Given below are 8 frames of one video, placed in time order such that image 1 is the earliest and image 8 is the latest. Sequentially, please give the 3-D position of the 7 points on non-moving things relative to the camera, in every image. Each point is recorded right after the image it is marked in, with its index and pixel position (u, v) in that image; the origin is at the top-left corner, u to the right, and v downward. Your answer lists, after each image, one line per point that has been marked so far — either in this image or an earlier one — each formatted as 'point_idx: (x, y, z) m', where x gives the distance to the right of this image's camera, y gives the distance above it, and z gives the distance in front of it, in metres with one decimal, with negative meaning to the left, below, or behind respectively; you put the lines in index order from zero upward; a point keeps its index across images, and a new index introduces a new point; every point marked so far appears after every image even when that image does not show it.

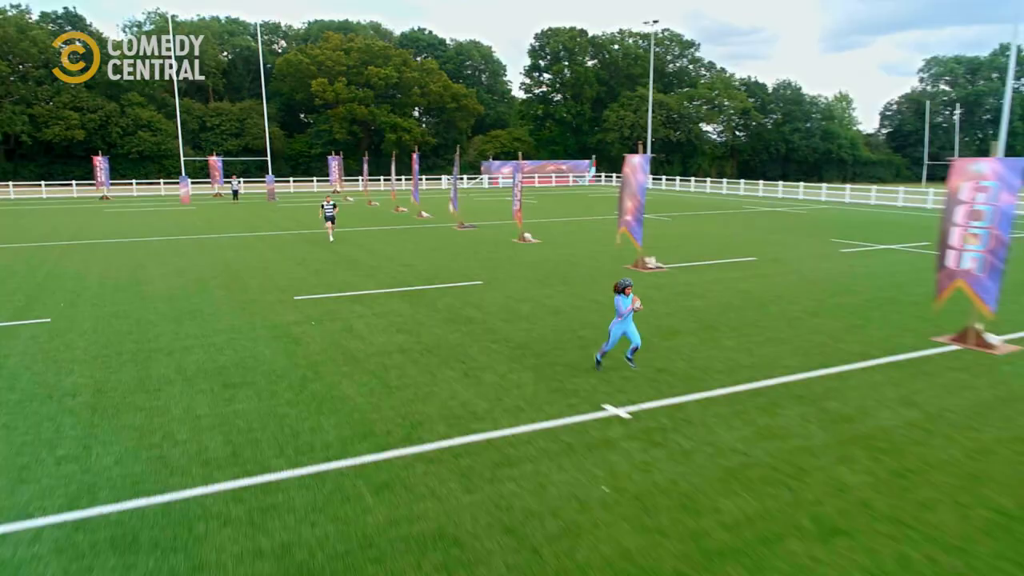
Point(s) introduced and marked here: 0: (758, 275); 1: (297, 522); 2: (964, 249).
0: (+4.6, +0.2, +13.6) m
1: (-1.4, -1.5, +4.7) m
2: (+5.3, +0.5, +8.6) m
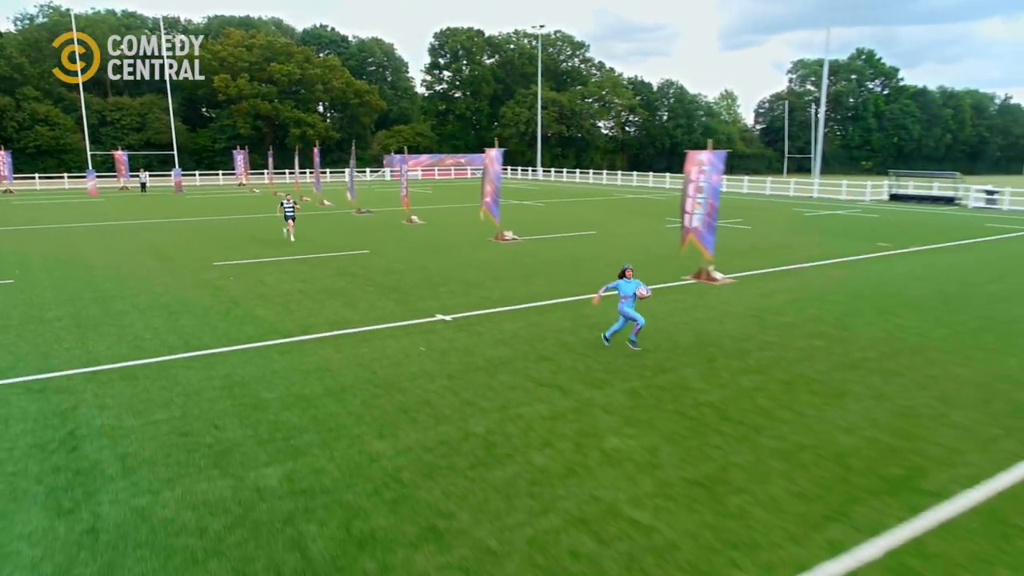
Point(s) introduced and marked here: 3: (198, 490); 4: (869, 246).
0: (+1.8, +1.0, +17.4) m
1: (-3.0, -0.8, +7.9) m
2: (+3.1, +1.3, +12.6) m
3: (-2.2, -1.4, +5.1) m
4: (+8.4, +1.0, +17.3) m
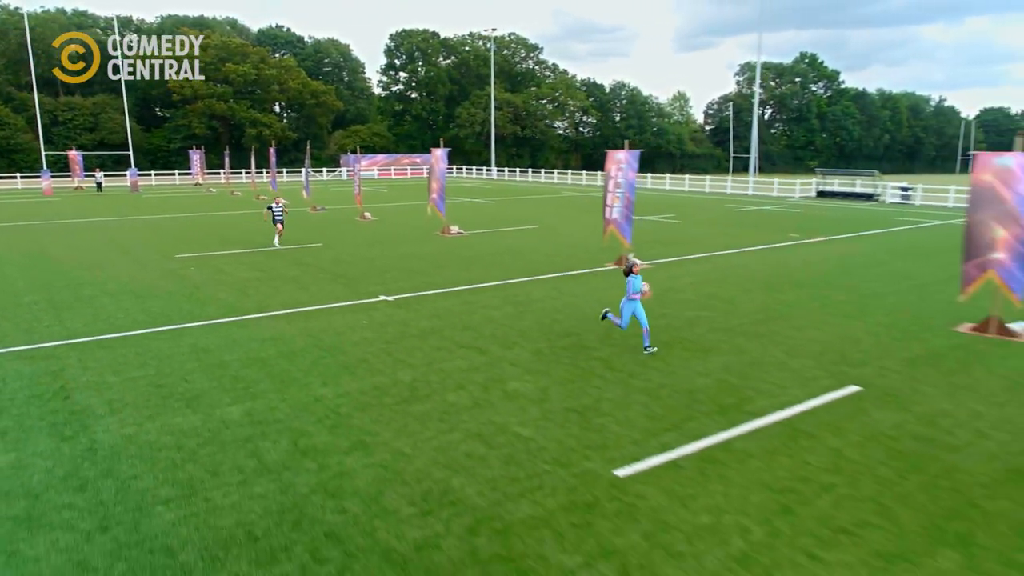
0: (+0.4, +1.3, +18.8) m
1: (-3.9, -0.6, +9.1) m
2: (+2.0, +1.6, +14.1) m
3: (-2.9, -1.2, +6.3) m
4: (+7.0, +1.4, +19.1) m
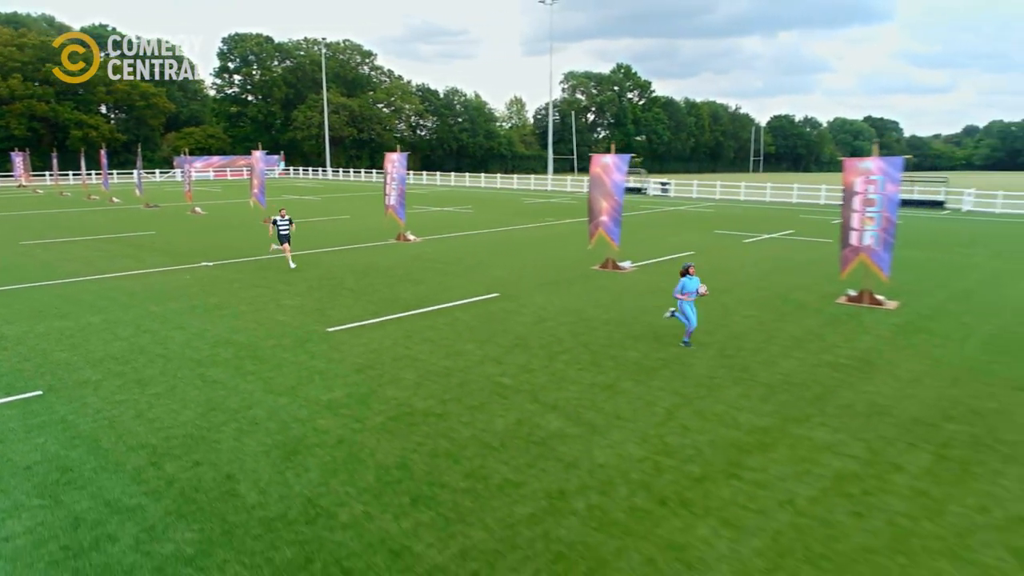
0: (-5.5, +2.0, +22.9) m
1: (-7.8, 0.0, +12.5) m
2: (-3.0, +2.4, +18.6) m
3: (-6.2, -0.5, +10.0) m
4: (+0.9, +2.3, +24.4) m
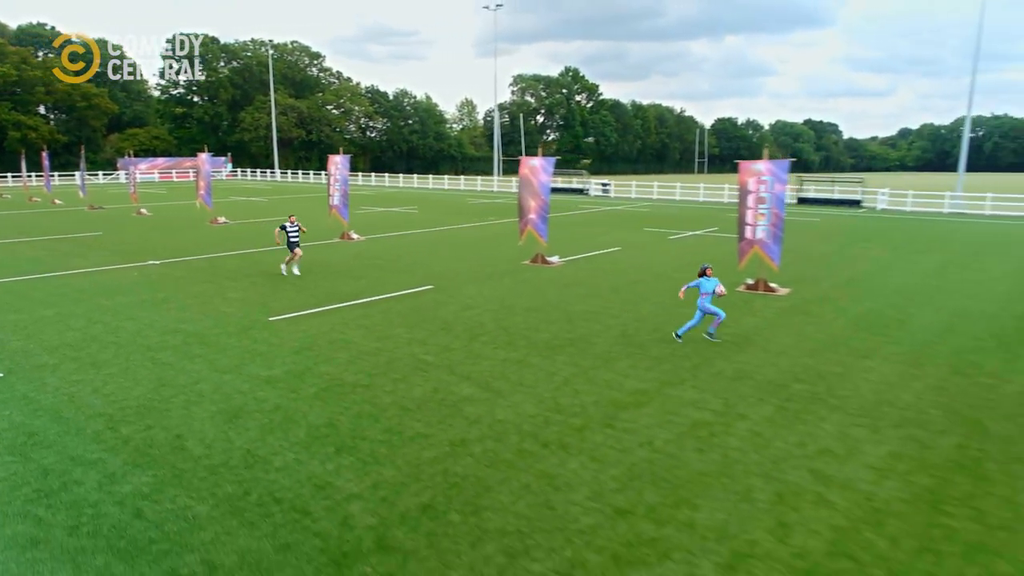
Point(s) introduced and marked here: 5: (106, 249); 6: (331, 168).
0: (-7.4, +2.1, +23.6) m
1: (-9.0, 0.0, +13.1) m
2: (-4.7, +2.4, +19.4) m
3: (-7.3, -0.4, +10.7) m
4: (-1.1, +2.4, +25.5) m
5: (-10.0, +1.0, +18.0) m
6: (-4.8, +3.2, +19.3) m
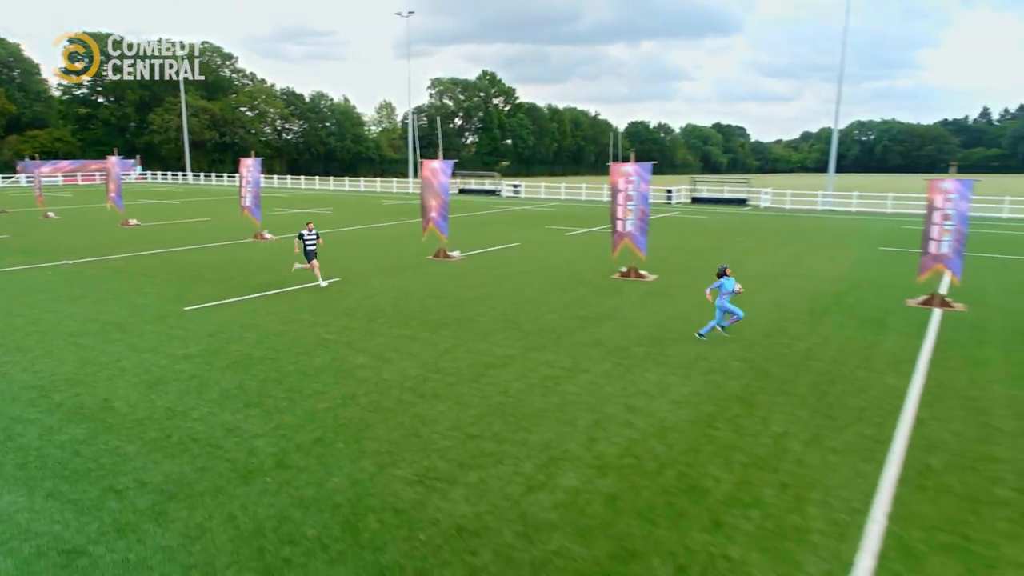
0: (-10.4, +2.1, +24.1) m
1: (-10.9, +0.1, +13.5) m
2: (-7.3, +2.5, +20.2) m
3: (-9.0, -0.4, +11.3) m
4: (-4.3, +2.5, +26.6) m
5: (-12.4, +1.0, +18.3) m
6: (-7.4, +3.2, +20.1) m
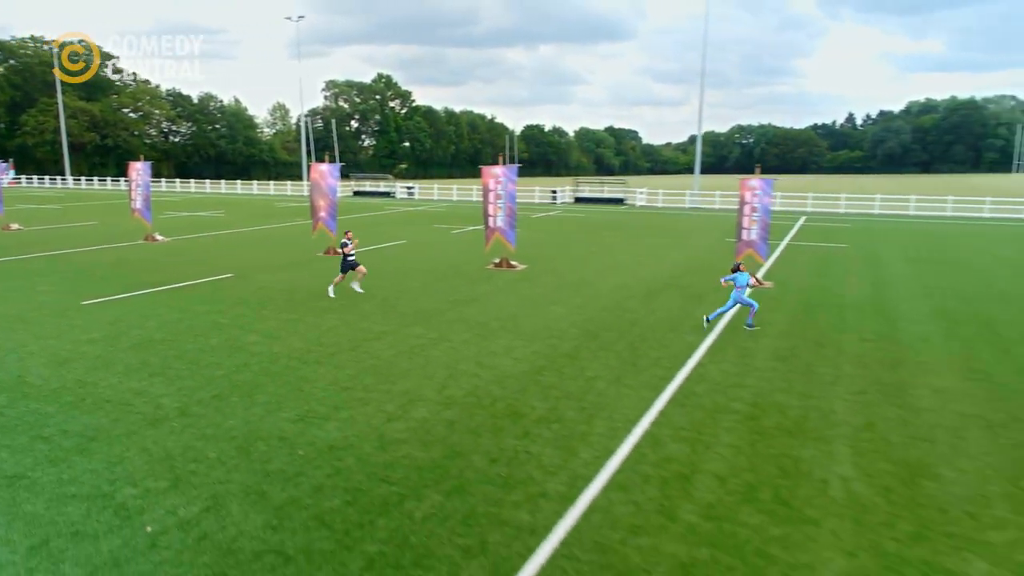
0: (-14.1, +1.9, +24.2) m
1: (-13.2, 0.0, +13.6) m
2: (-10.6, +2.5, +20.7) m
3: (-11.0, -0.4, +11.6) m
4: (-8.5, +2.5, +27.4) m
5: (-15.3, +0.8, +18.1) m
6: (-10.6, +3.2, +20.6) m
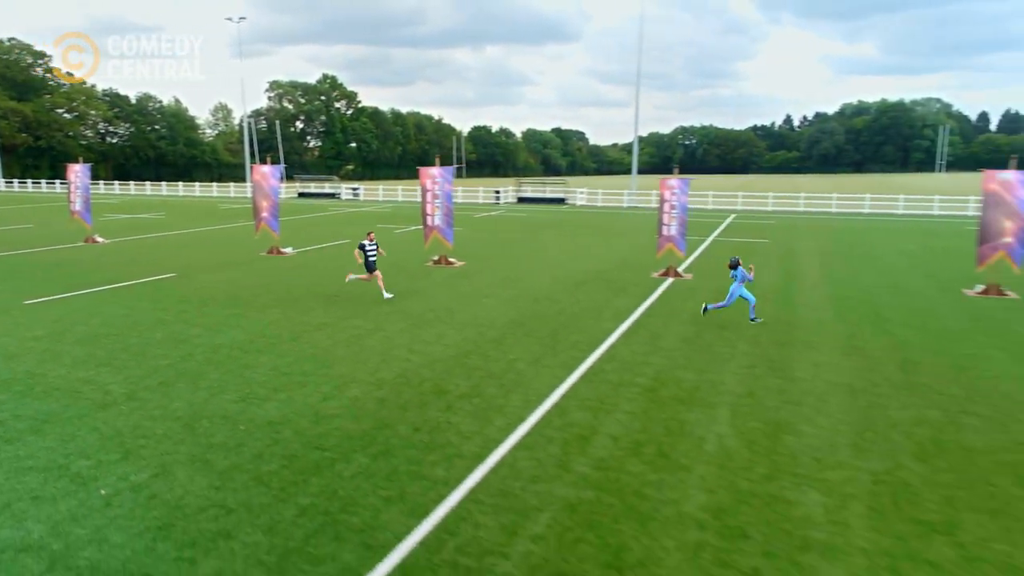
0: (-16.1, +1.8, +24.0) m
1: (-14.4, -0.1, +13.4) m
2: (-12.3, +2.4, +20.7) m
3: (-12.1, -0.4, +11.6) m
4: (-10.6, +2.5, +27.6) m
5: (-16.9, +0.7, +17.8) m
6: (-12.4, +3.1, +20.6) m
